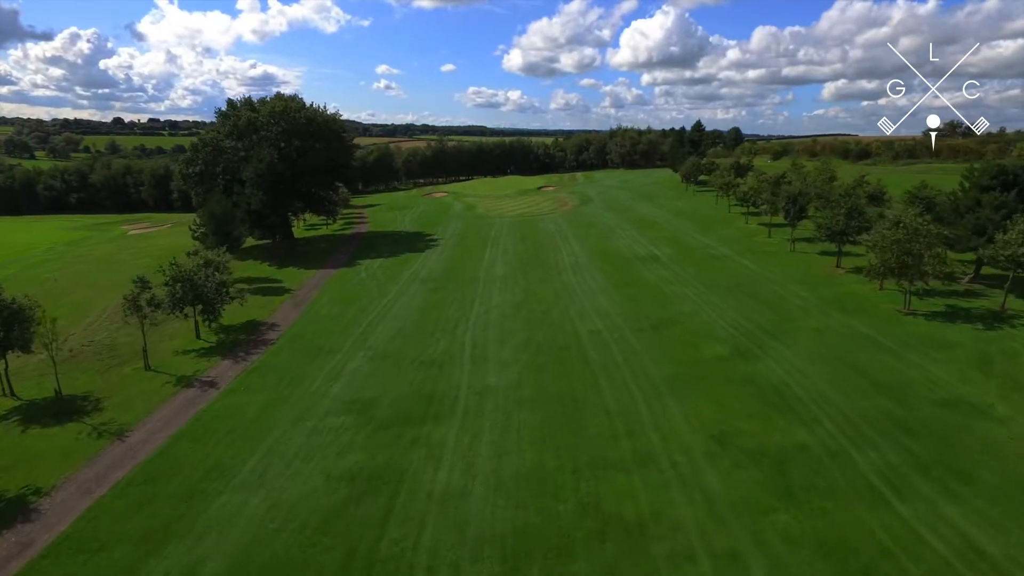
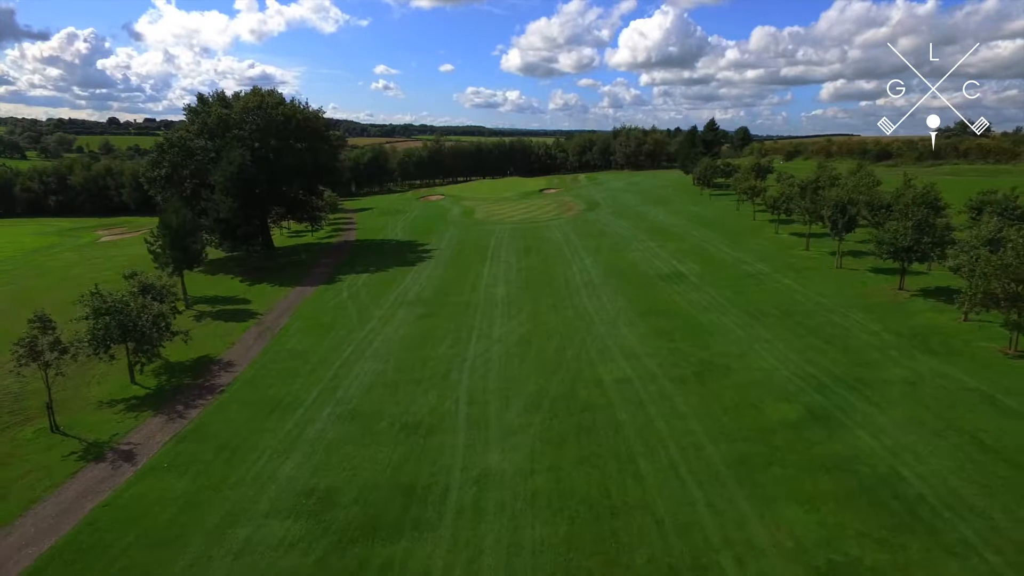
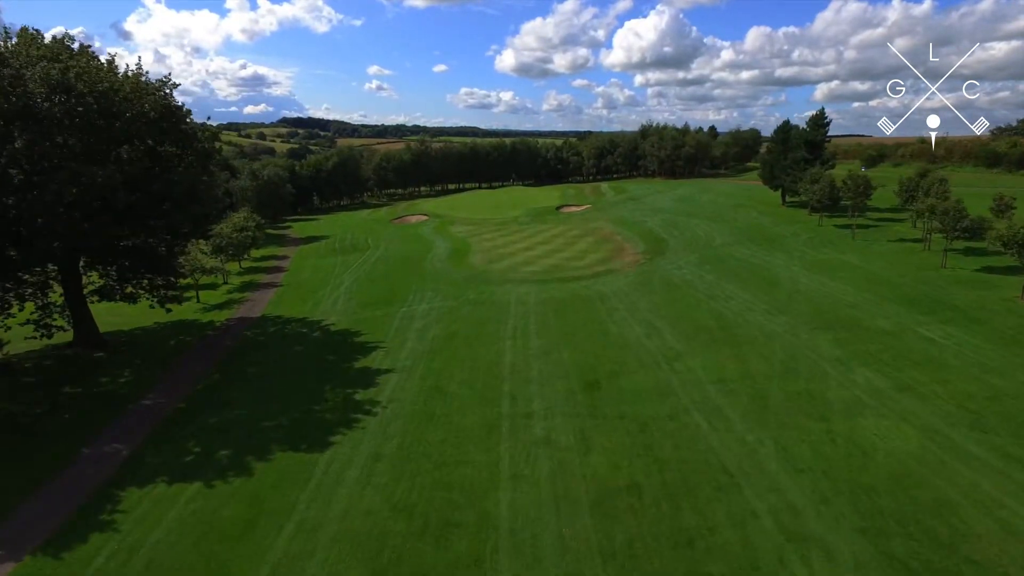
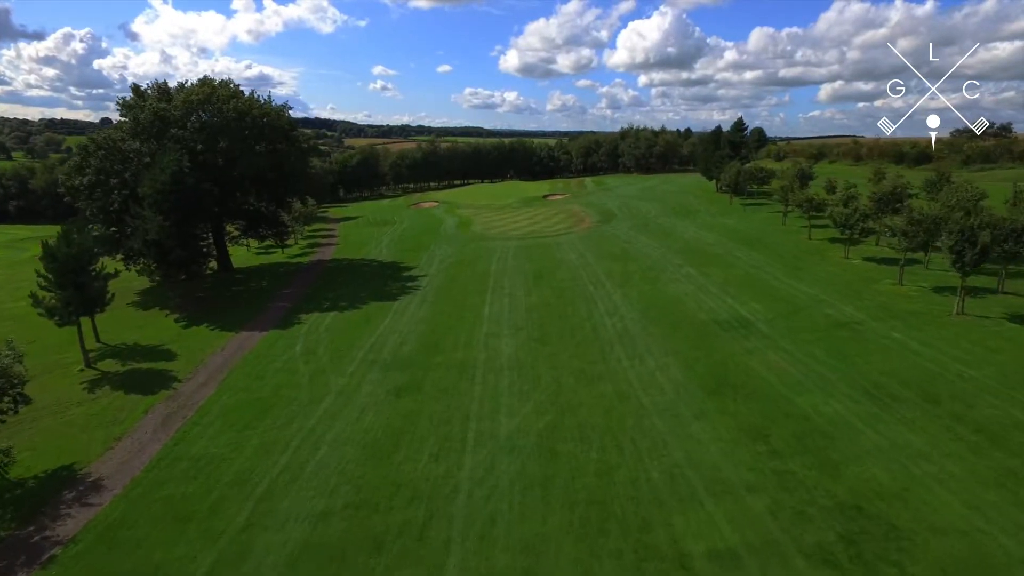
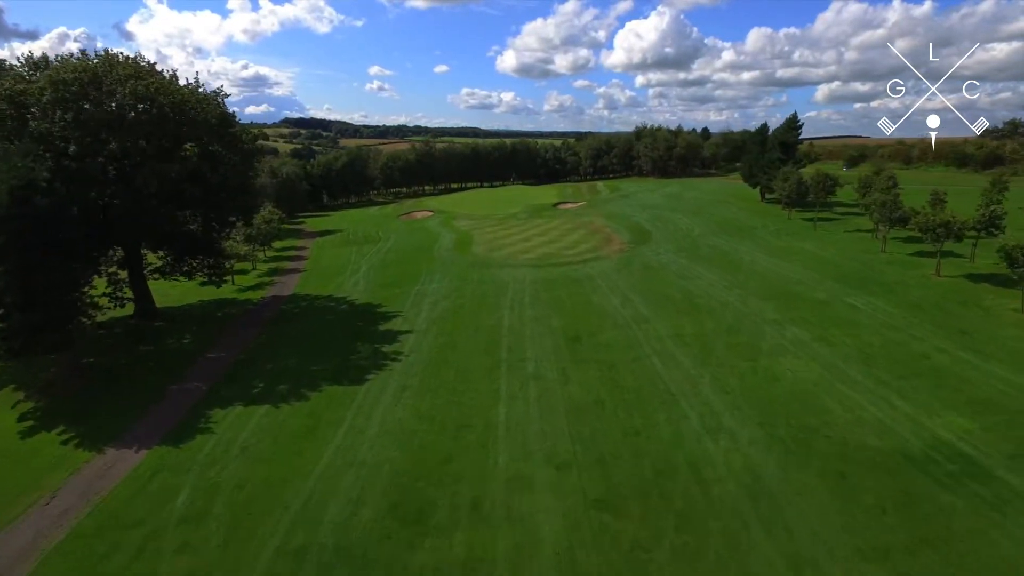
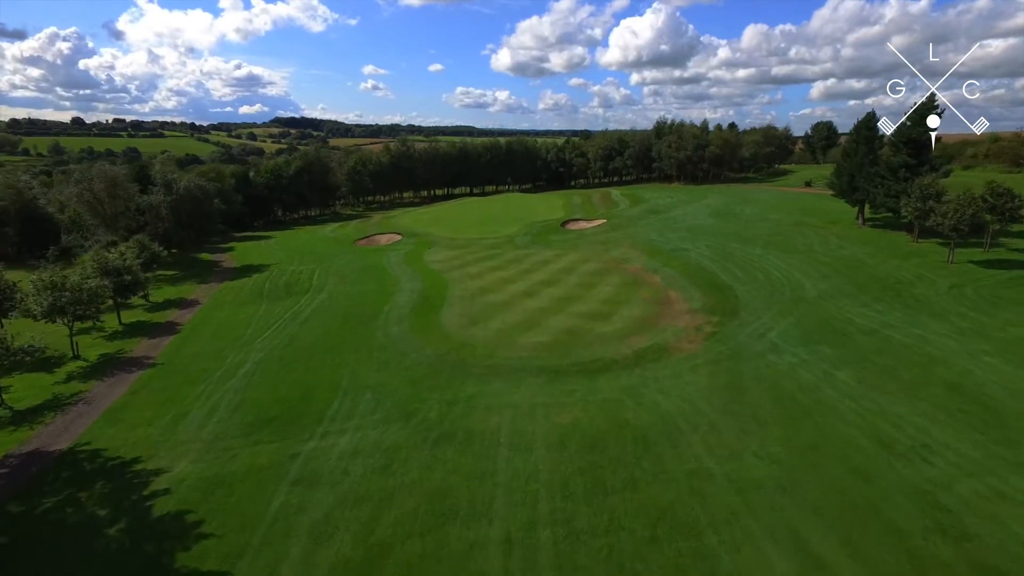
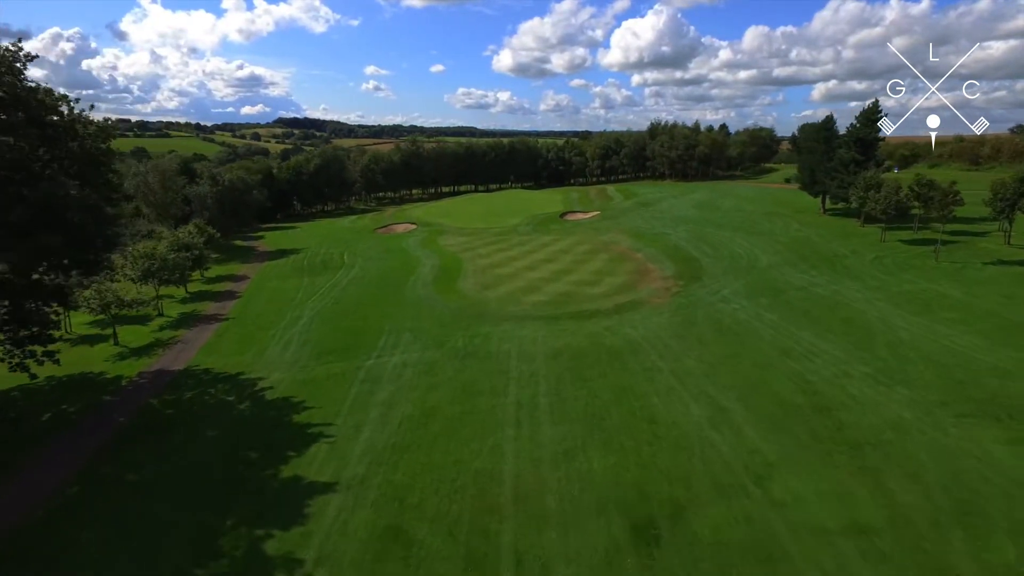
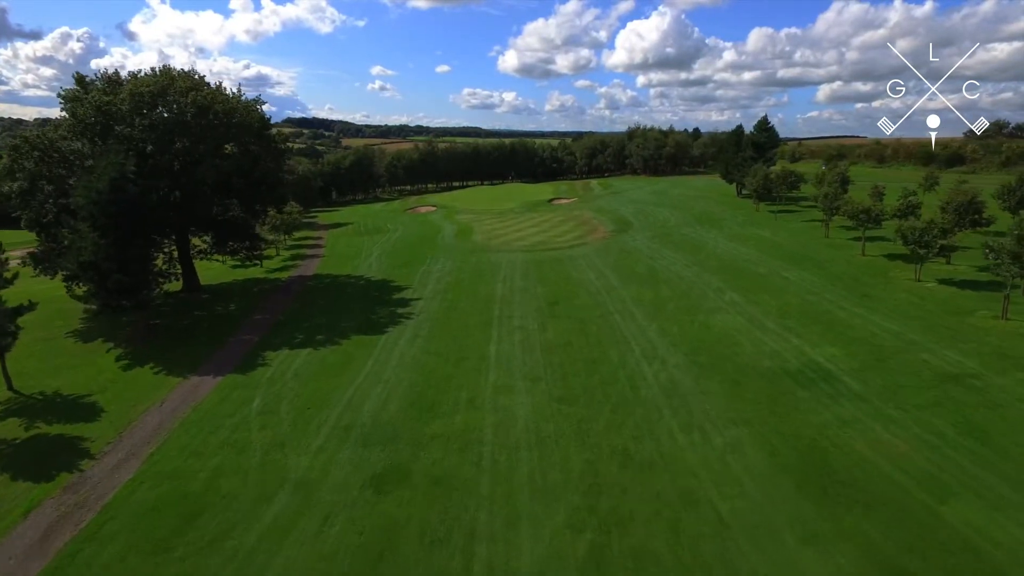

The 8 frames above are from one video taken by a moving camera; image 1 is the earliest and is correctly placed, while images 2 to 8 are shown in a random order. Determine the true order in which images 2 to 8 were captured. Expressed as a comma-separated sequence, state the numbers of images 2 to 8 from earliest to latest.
2, 4, 8, 5, 3, 7, 6
